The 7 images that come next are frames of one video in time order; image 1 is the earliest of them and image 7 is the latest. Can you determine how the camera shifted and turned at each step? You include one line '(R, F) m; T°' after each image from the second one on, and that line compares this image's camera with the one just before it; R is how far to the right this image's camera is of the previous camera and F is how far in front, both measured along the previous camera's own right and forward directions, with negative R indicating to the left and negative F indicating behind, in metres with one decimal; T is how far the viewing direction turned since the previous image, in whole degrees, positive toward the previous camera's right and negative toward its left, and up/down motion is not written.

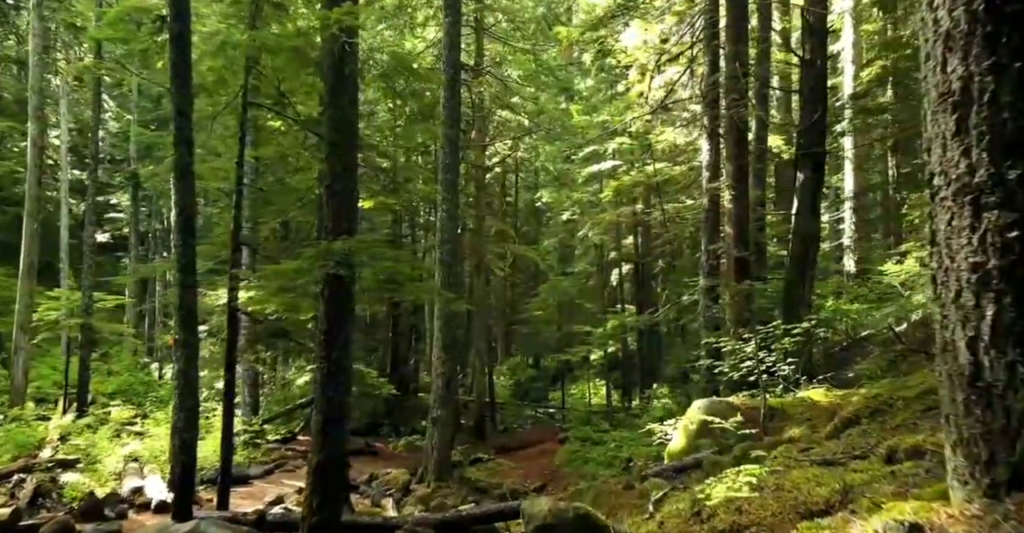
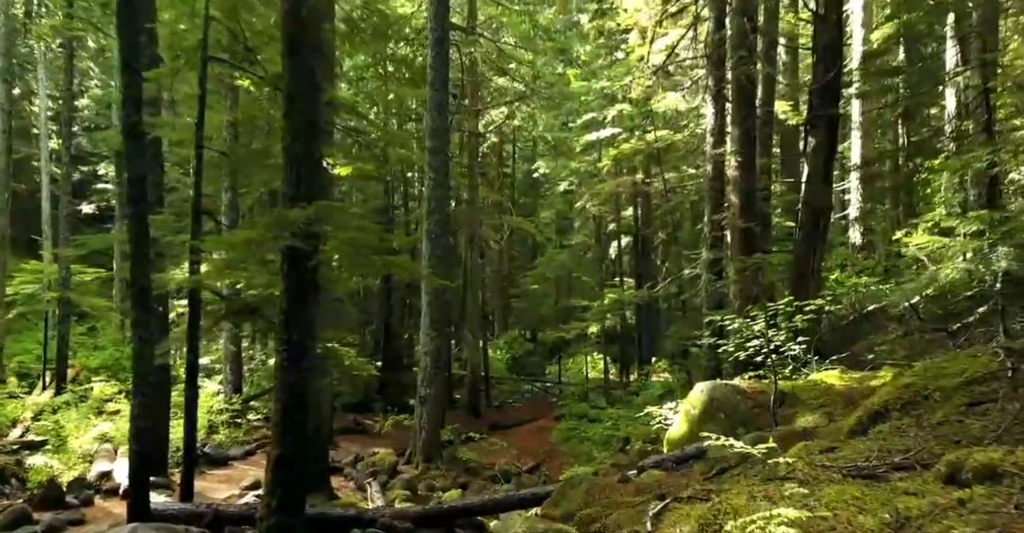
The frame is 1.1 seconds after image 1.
(+0.1, +0.9) m; 0°
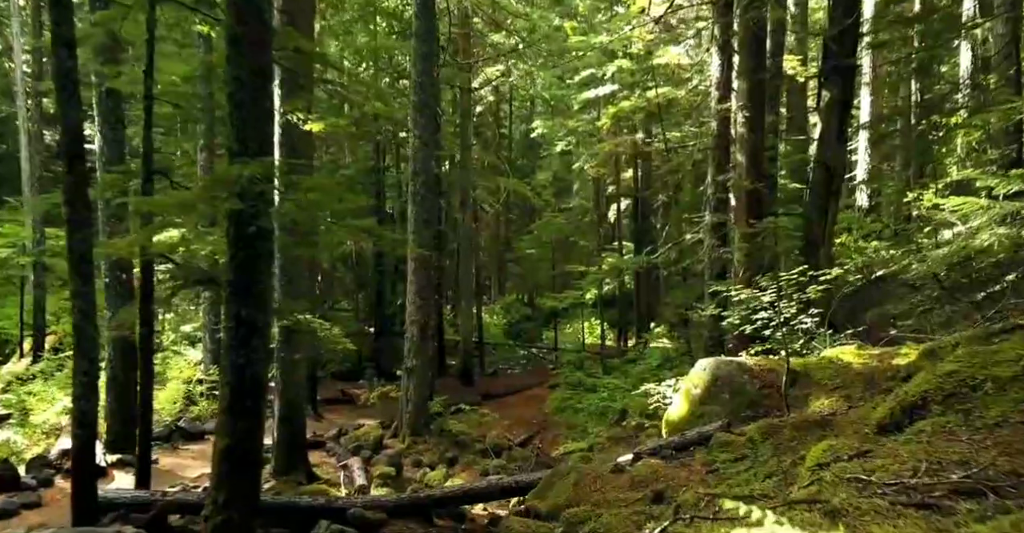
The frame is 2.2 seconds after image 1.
(+0.2, +0.9) m; 0°
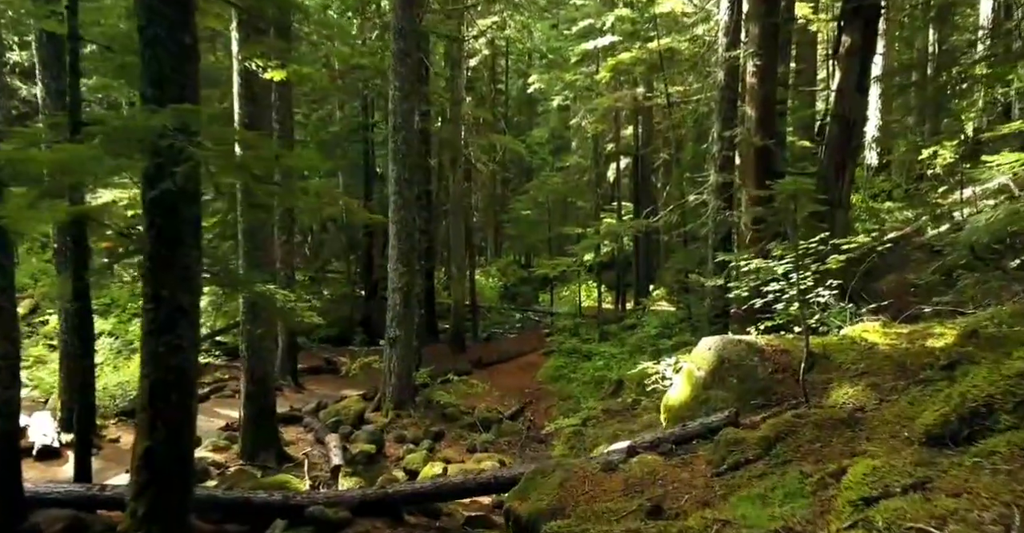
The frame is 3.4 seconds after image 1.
(+0.2, +1.1) m; 0°
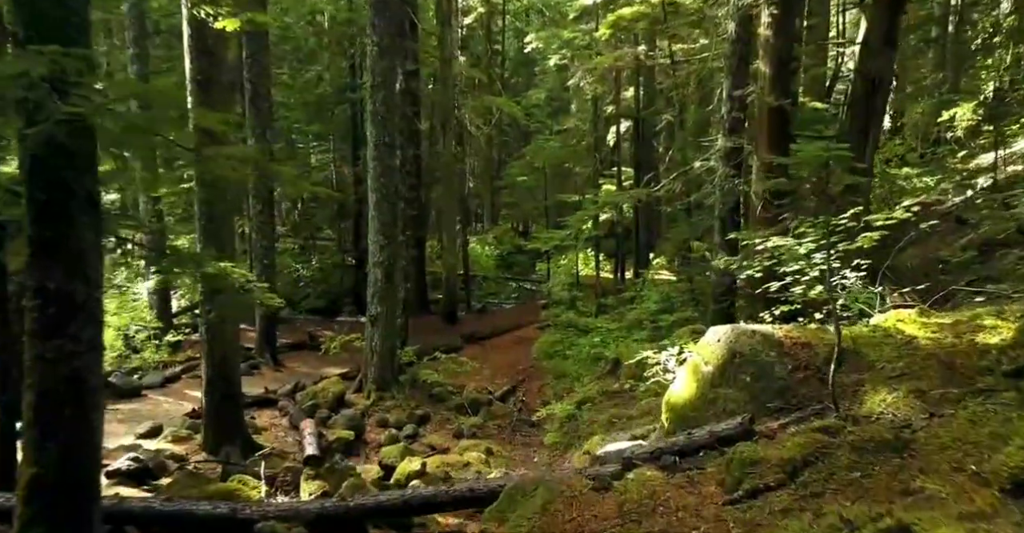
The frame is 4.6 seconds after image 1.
(+0.2, +1.1) m; 0°
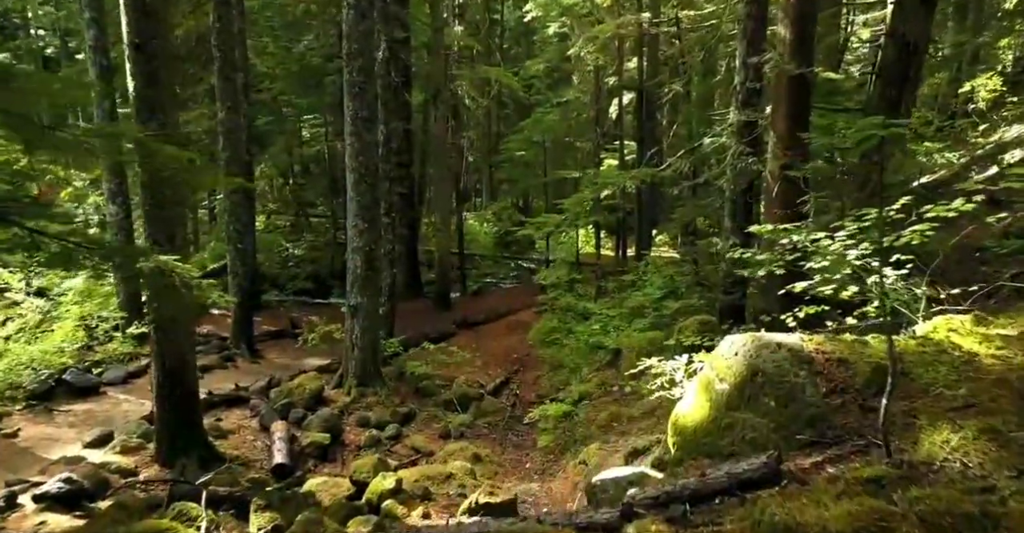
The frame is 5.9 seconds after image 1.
(+0.2, +1.1) m; 0°
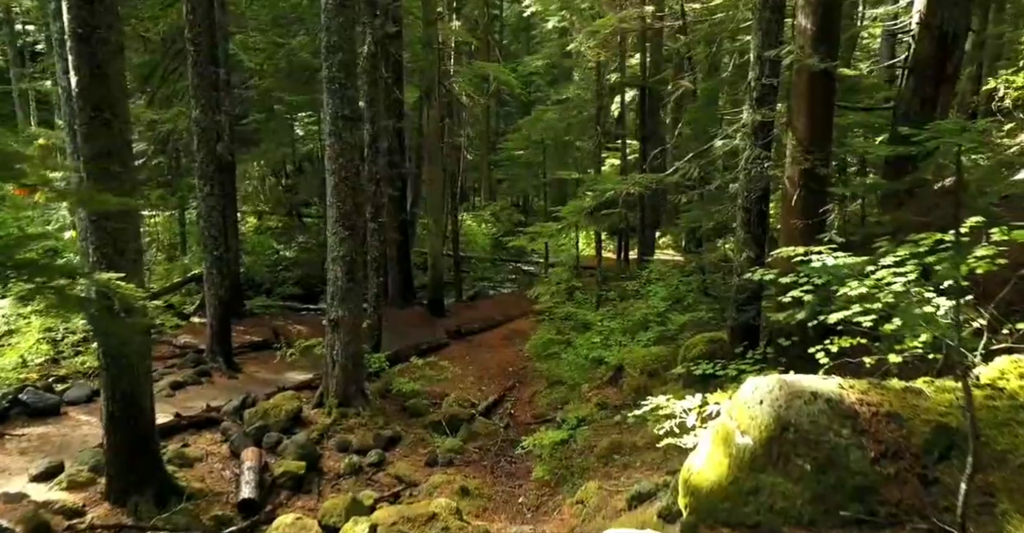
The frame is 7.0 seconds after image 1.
(+0.1, +1.0) m; 0°
